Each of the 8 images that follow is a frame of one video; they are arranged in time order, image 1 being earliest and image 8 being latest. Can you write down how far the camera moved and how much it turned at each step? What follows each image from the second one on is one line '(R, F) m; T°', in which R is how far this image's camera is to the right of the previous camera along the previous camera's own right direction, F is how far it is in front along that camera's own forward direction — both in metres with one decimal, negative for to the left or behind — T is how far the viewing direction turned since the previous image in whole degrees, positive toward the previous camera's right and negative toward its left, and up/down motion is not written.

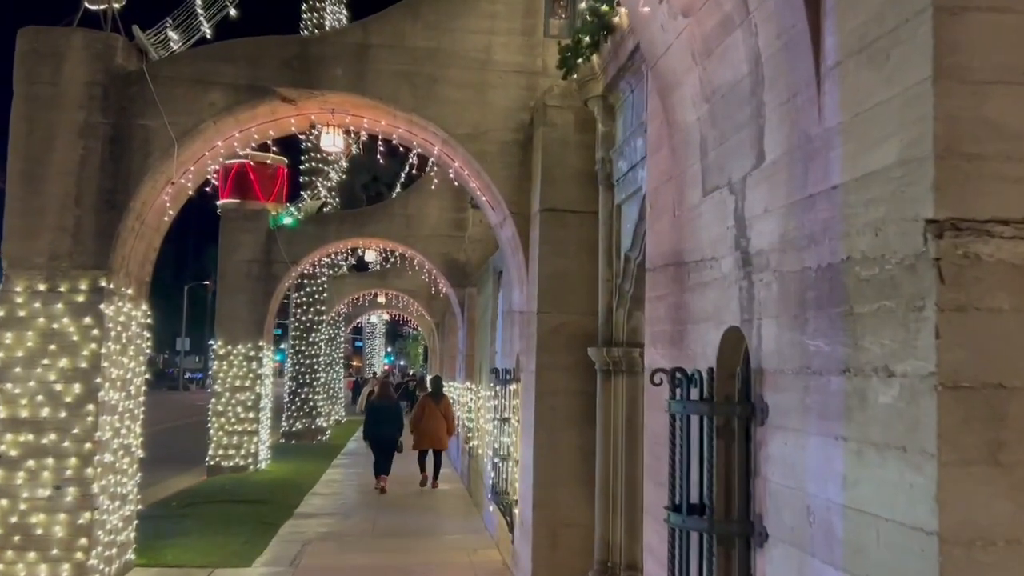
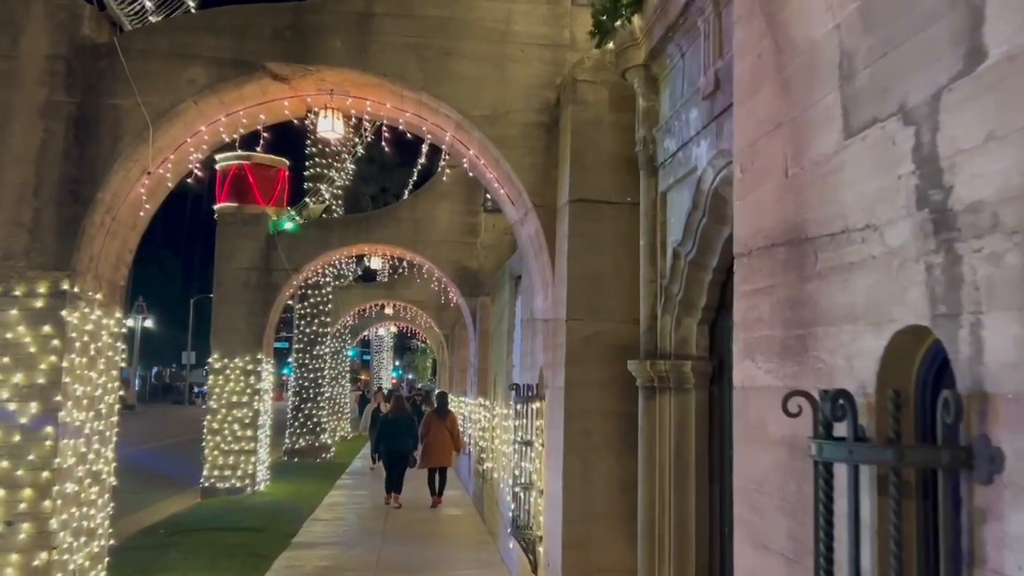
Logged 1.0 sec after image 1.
(-0.1, +0.9) m; -1°
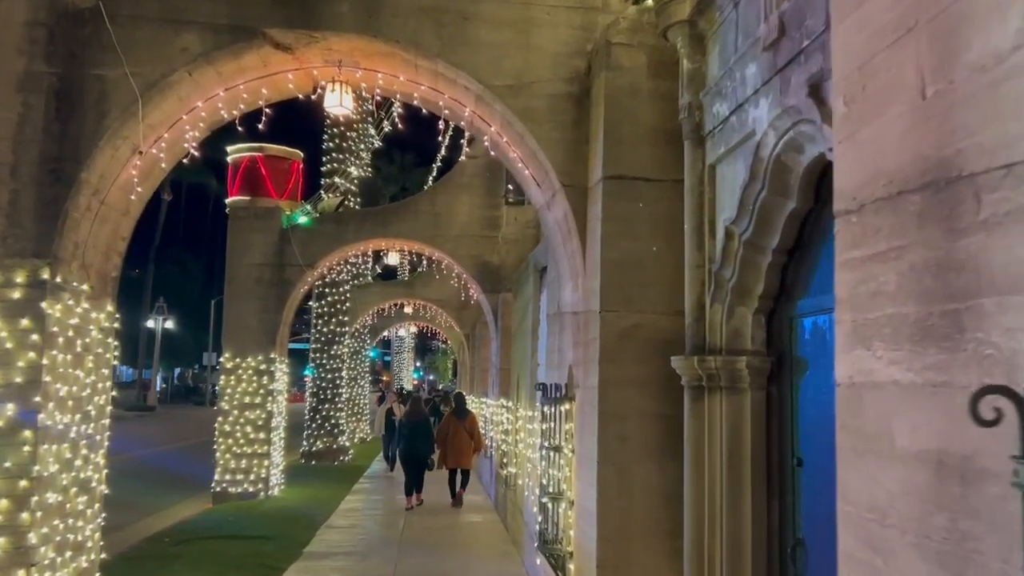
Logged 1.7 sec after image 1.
(0.0, +0.6) m; -1°
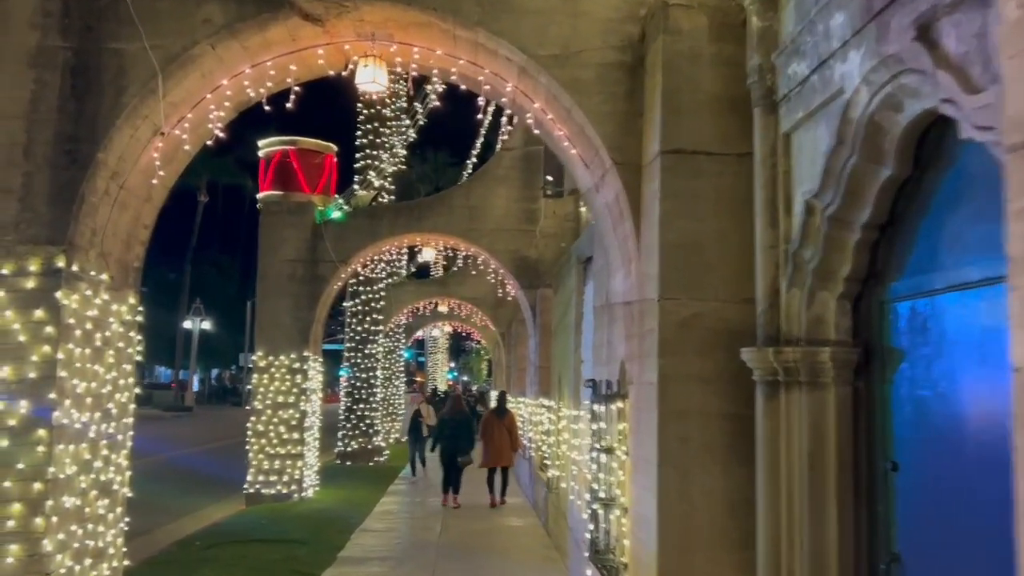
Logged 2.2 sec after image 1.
(-0.1, +0.5) m; -2°
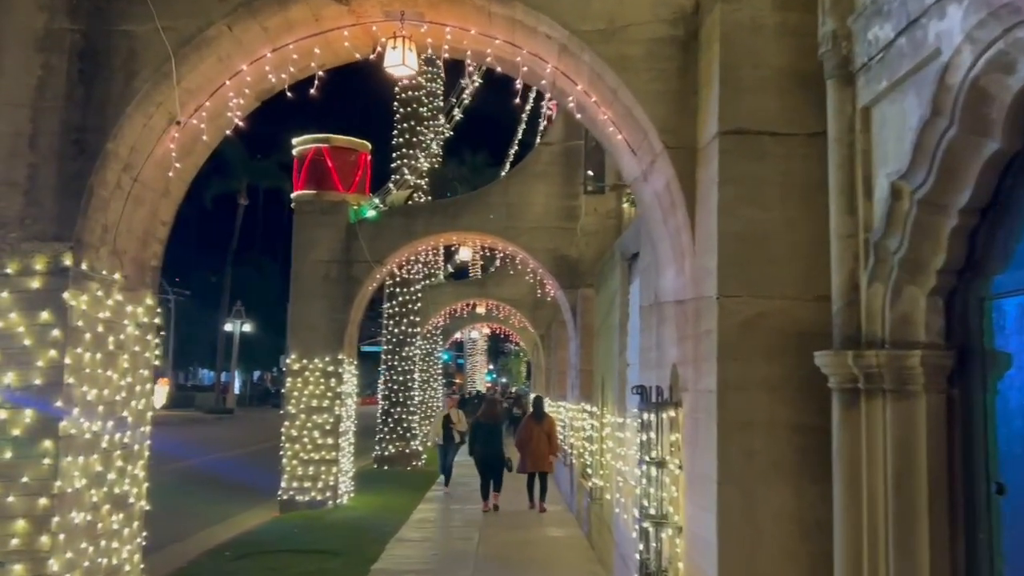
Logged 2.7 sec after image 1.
(0.0, +0.5) m; -2°
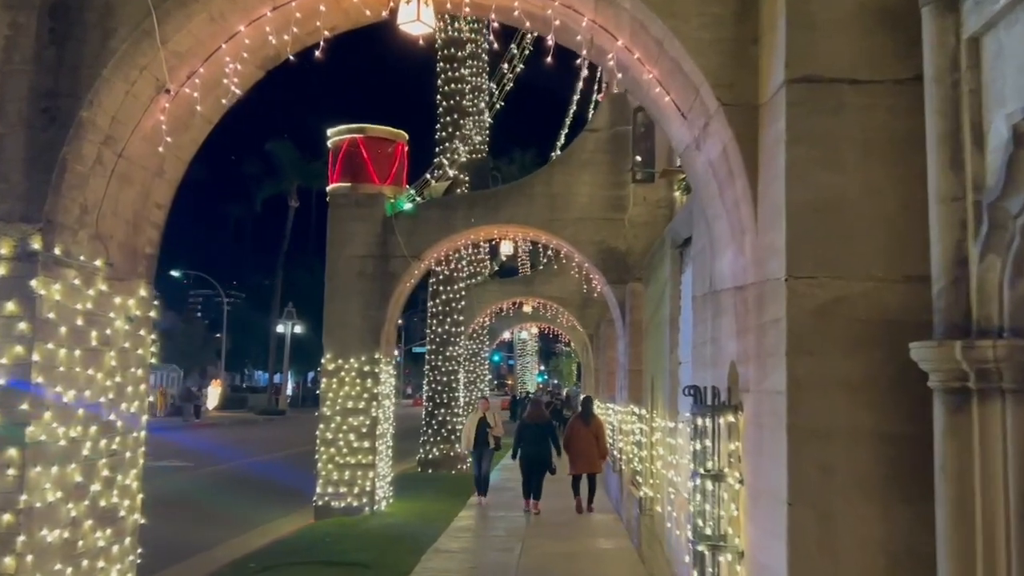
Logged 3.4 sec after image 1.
(+0.1, +0.7) m; -3°
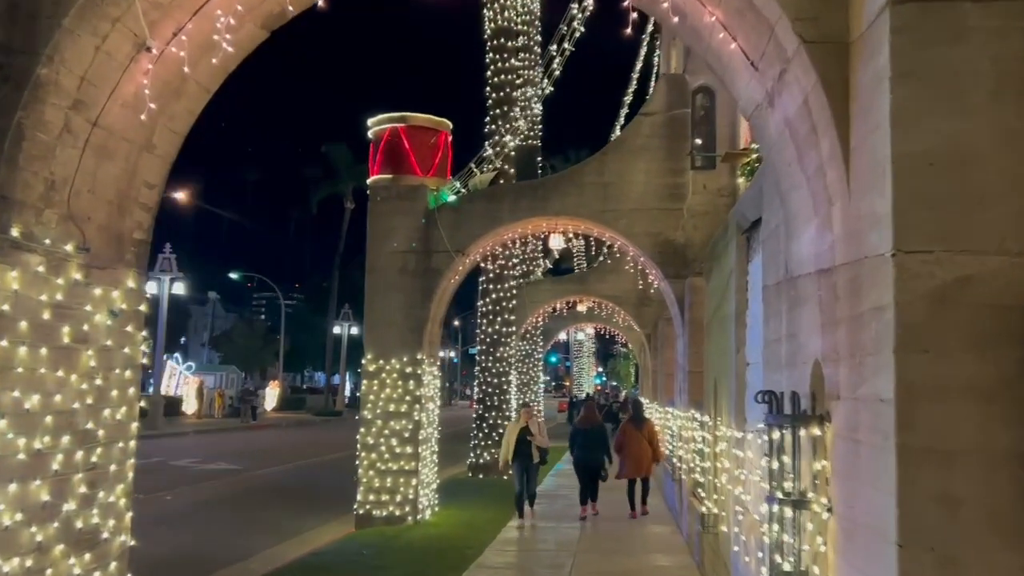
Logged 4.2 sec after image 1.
(+0.1, +0.7) m; -4°
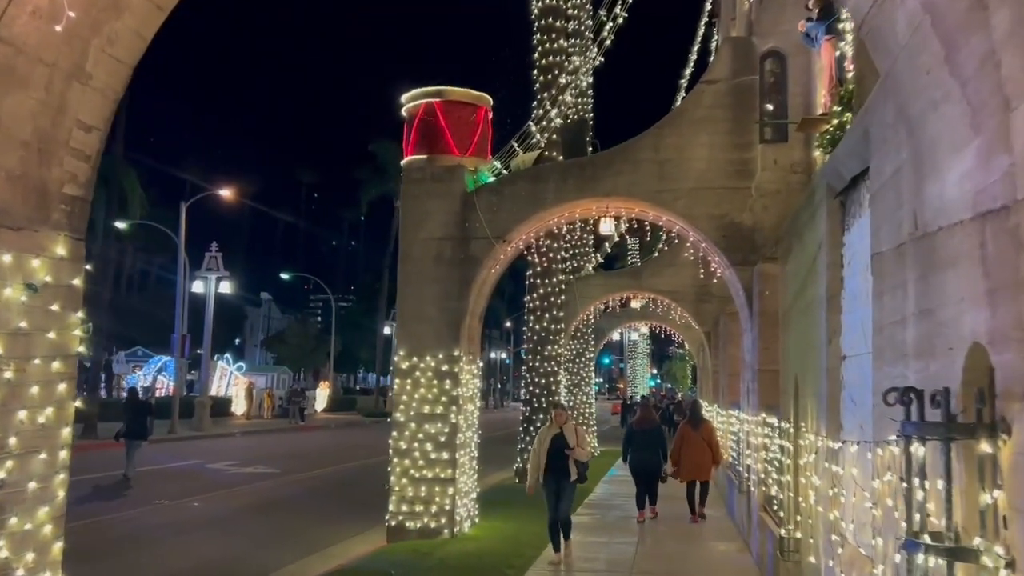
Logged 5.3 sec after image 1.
(+0.1, +1.1) m; -3°
